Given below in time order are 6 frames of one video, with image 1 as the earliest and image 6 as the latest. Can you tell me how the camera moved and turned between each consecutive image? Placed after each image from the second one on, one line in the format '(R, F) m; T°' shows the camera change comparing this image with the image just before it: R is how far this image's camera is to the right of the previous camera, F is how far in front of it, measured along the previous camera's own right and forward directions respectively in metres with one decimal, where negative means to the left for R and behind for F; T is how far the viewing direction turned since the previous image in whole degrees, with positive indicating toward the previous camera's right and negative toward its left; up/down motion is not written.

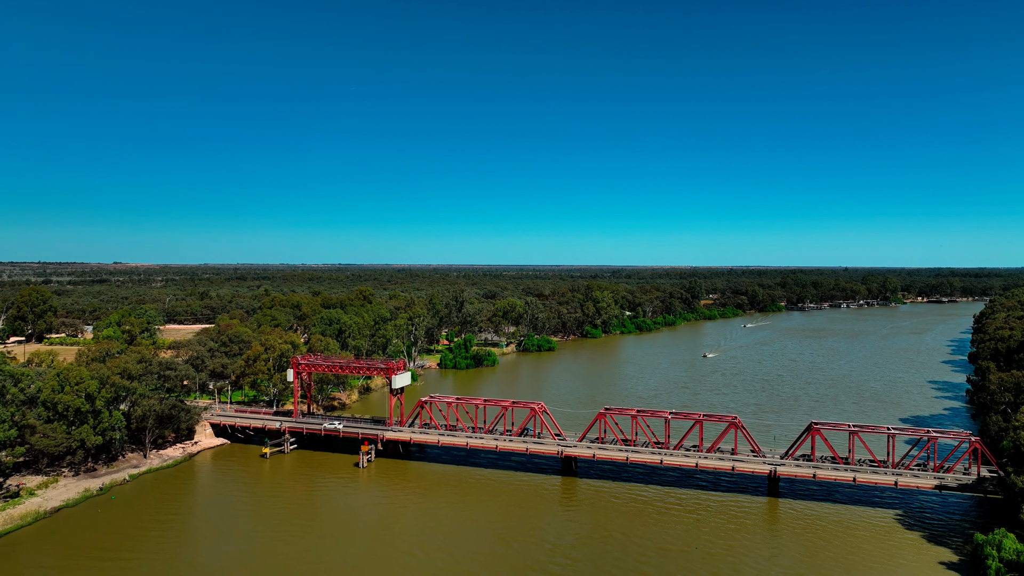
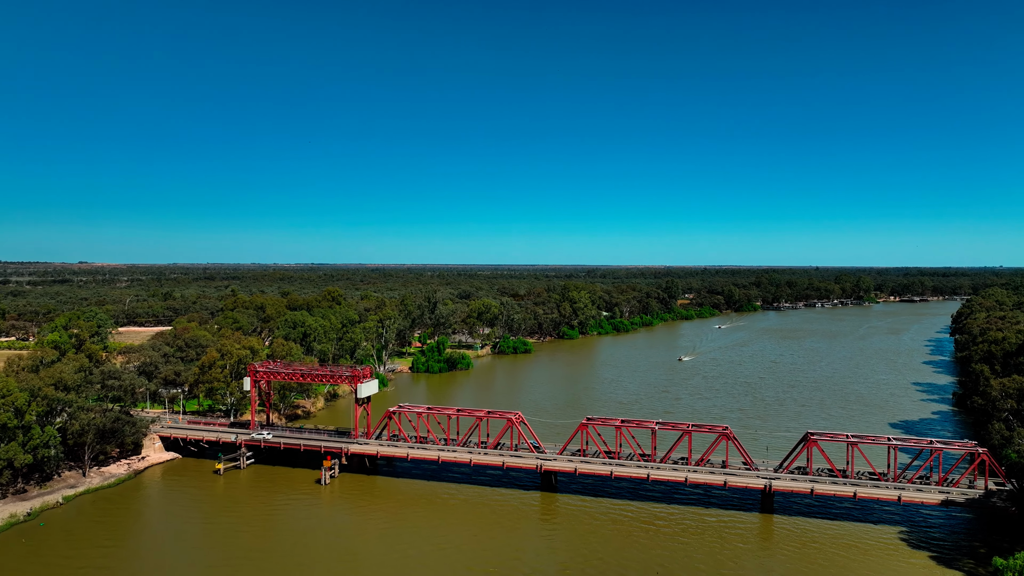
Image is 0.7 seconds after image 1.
(+0.8, +2.2) m; +2°
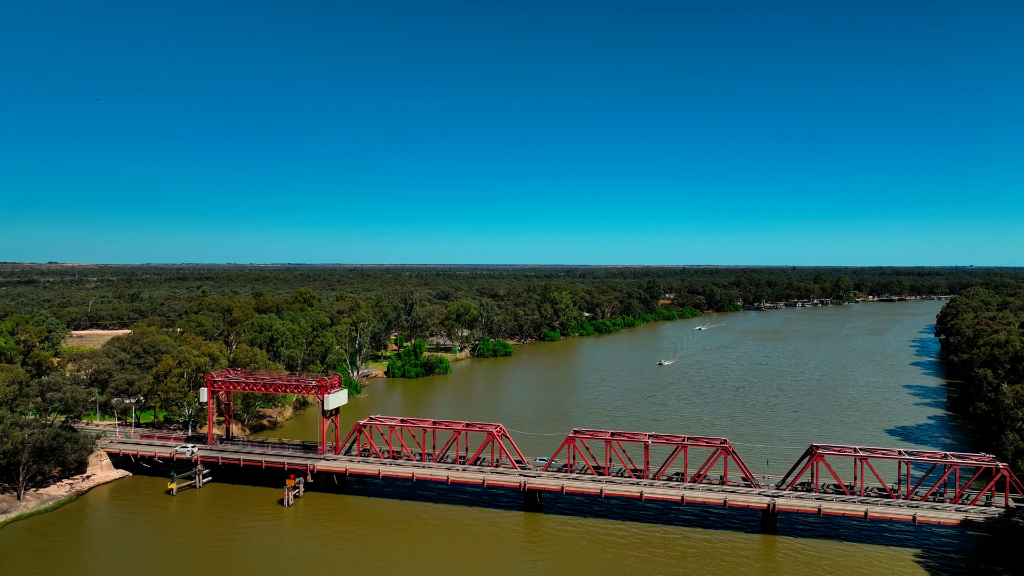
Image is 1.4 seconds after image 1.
(-0.1, +2.9) m; +2°
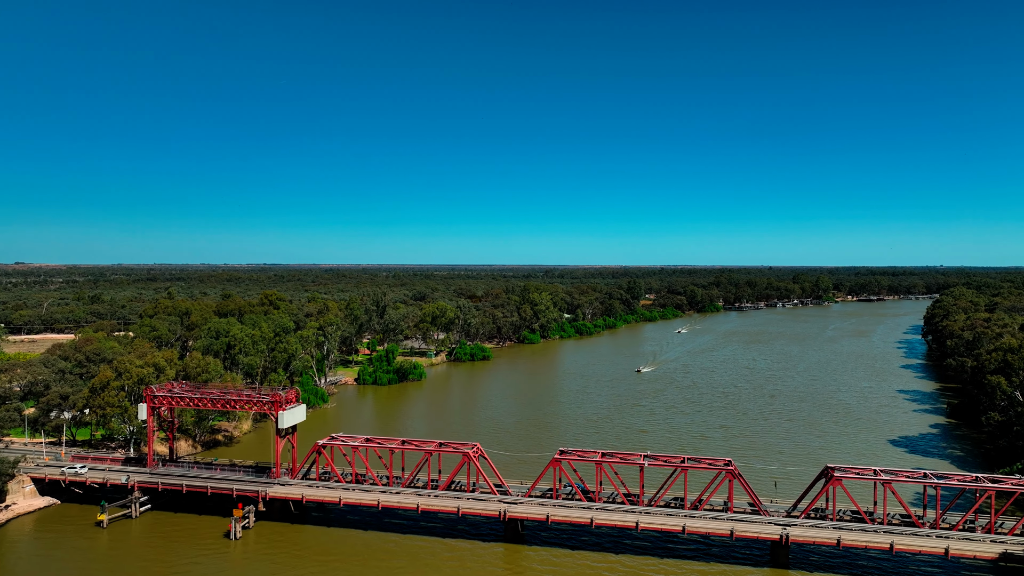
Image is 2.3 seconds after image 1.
(0.0, +3.7) m; +2°
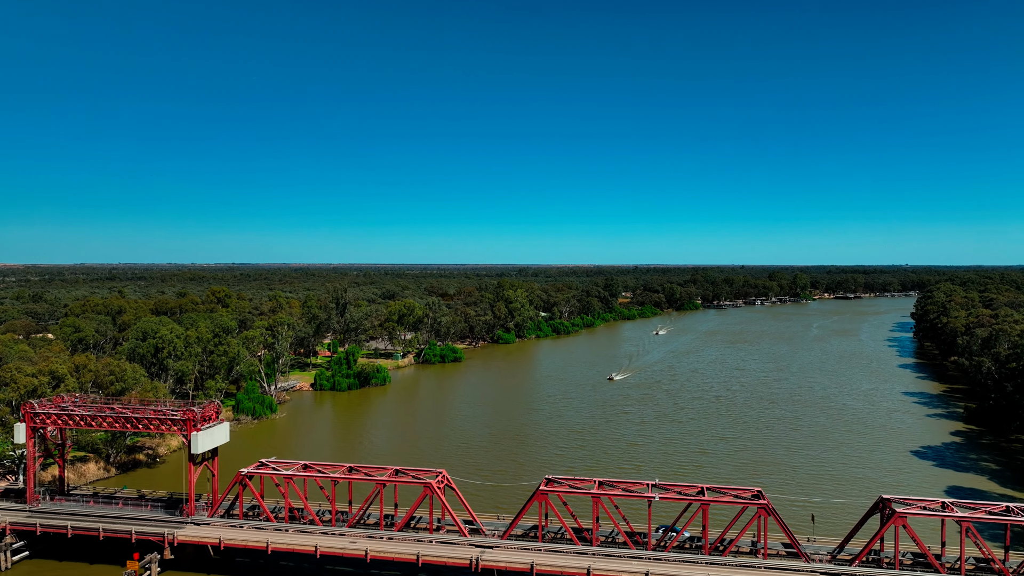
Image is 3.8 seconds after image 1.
(-0.1, +6.1) m; +3°
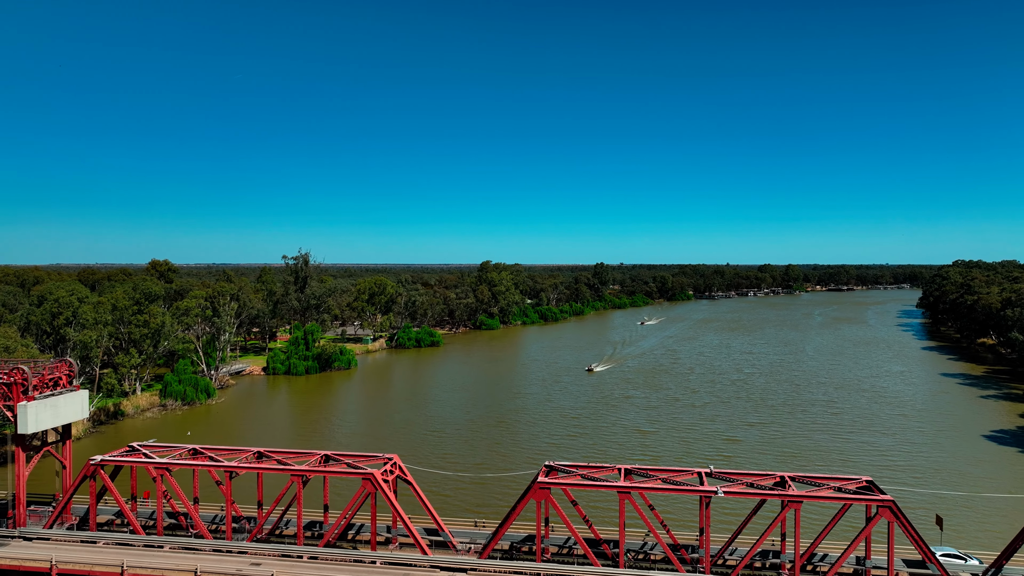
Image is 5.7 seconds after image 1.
(0.0, +7.8) m; +2°
